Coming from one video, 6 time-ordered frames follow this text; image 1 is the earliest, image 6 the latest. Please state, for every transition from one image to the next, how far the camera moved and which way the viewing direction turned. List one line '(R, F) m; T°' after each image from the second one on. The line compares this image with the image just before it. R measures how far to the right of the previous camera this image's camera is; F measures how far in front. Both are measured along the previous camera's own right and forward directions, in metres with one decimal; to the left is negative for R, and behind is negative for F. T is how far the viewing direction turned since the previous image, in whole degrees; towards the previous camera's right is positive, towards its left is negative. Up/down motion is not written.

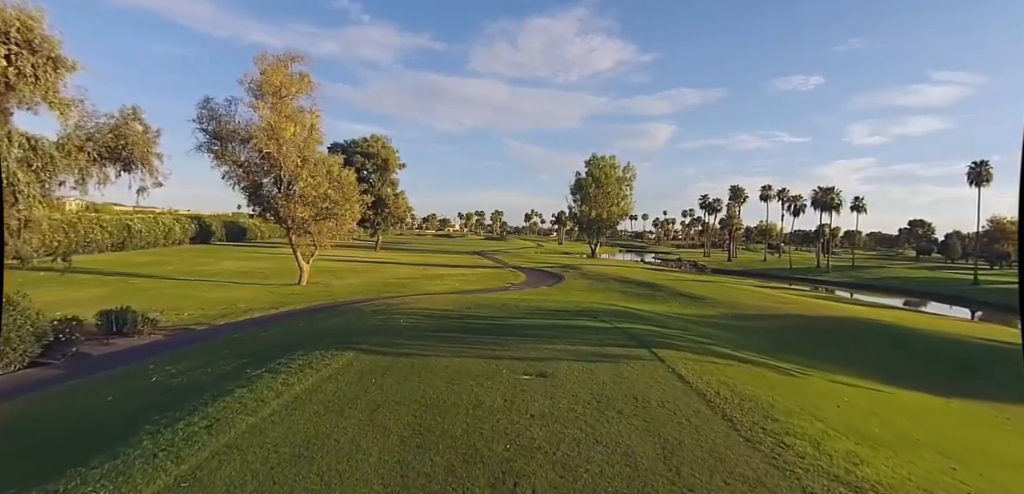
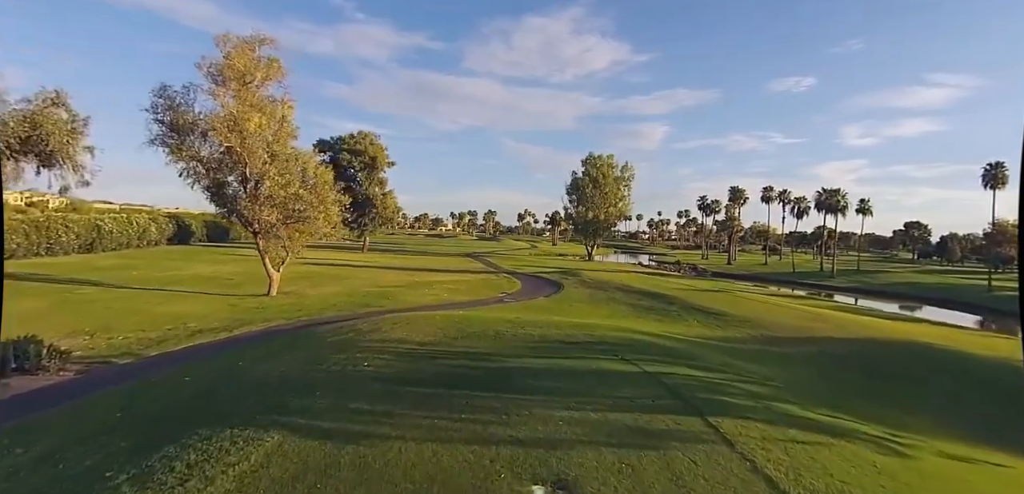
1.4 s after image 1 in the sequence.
(-0.1, +2.7) m; +1°
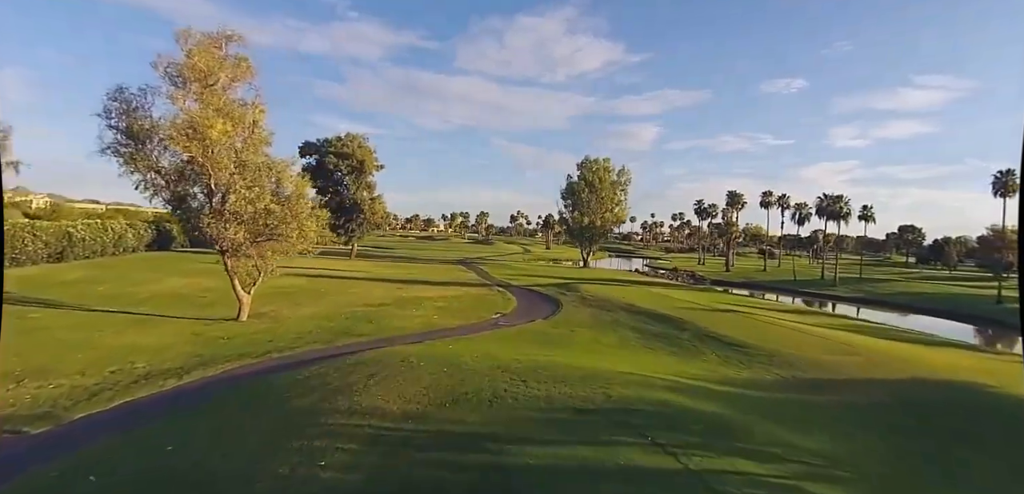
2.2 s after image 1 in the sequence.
(-0.2, +2.1) m; +1°
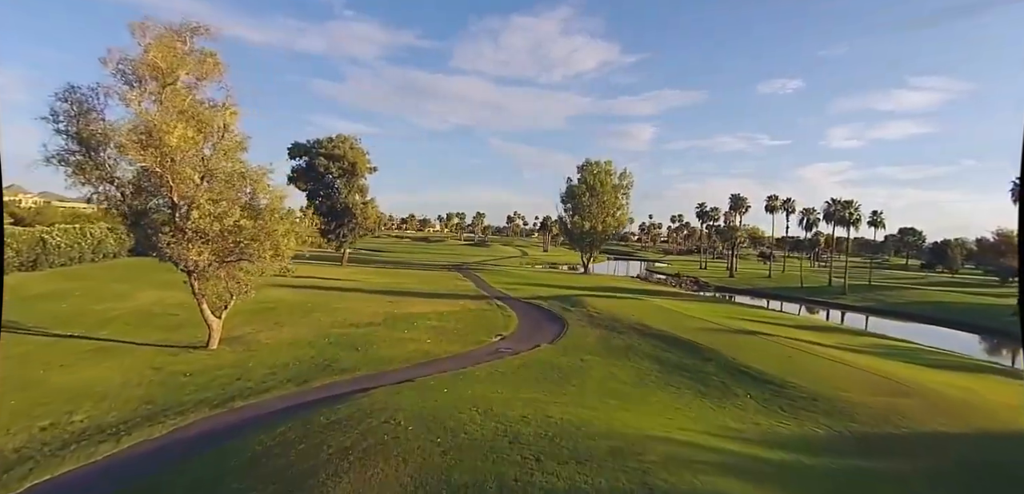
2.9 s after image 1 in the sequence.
(-0.3, +2.3) m; 0°
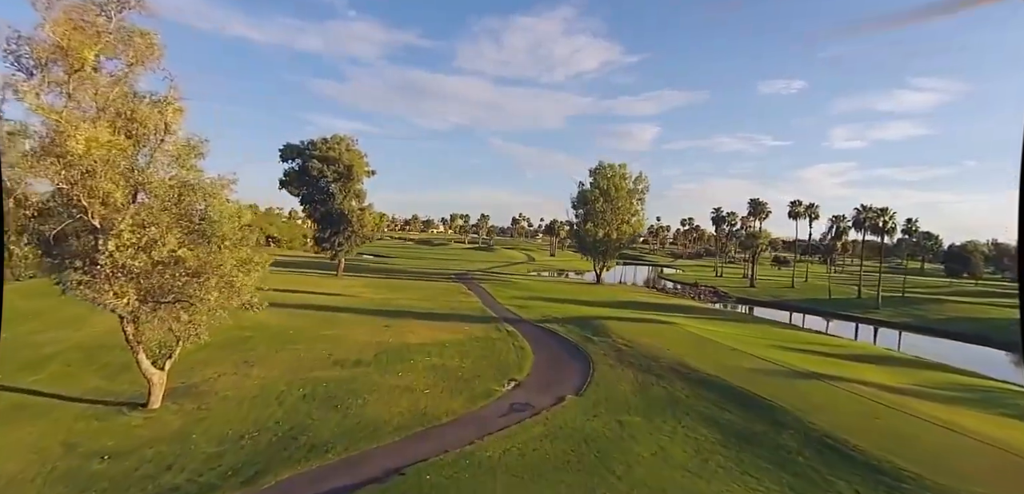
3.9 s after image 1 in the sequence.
(-0.6, +4.1) m; 0°
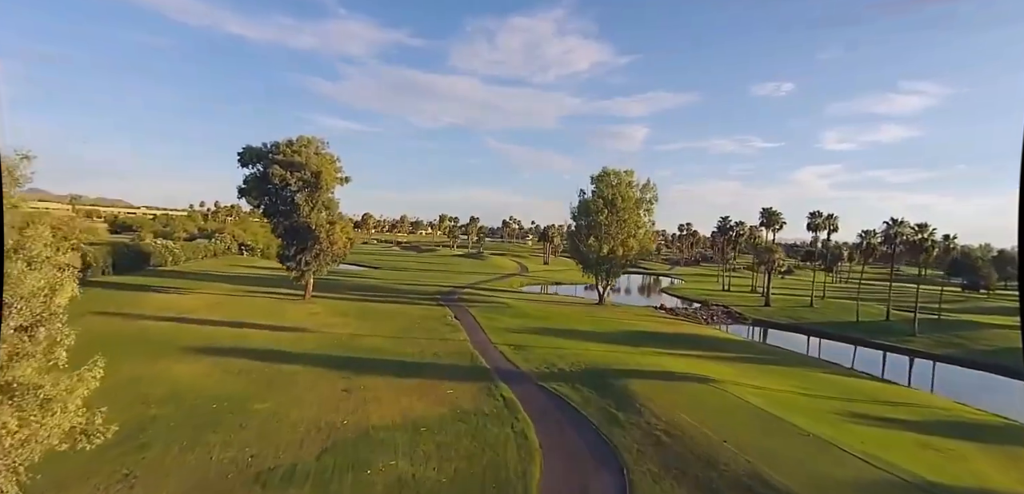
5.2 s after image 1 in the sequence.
(-0.4, +6.5) m; +1°
